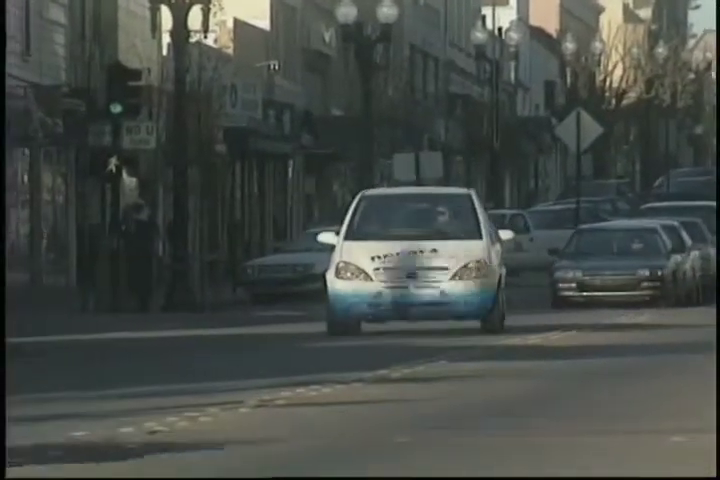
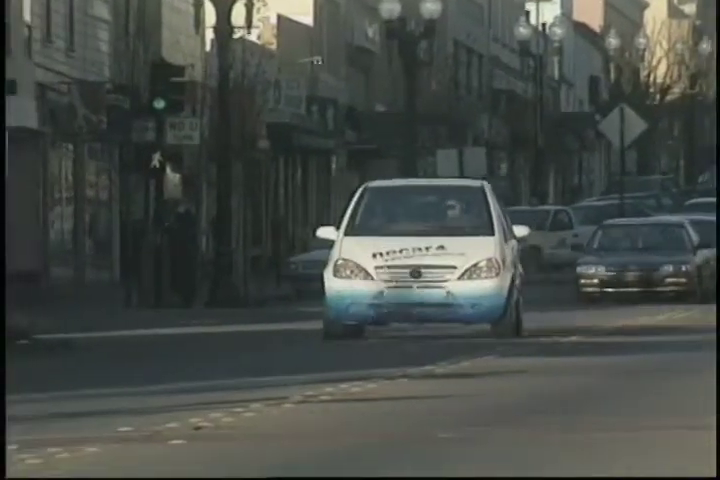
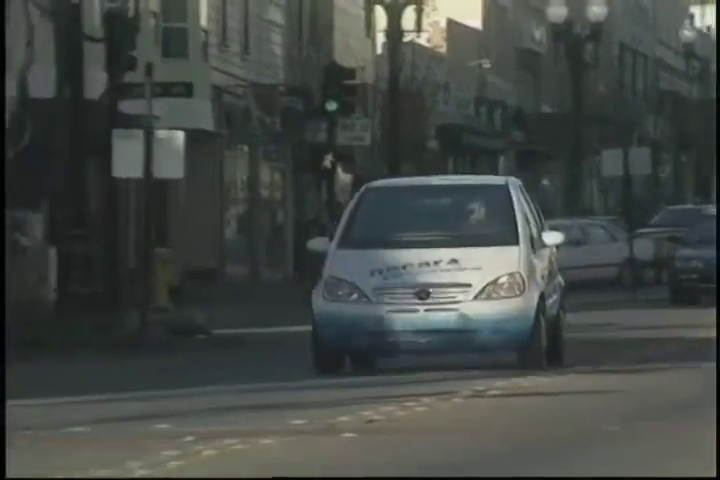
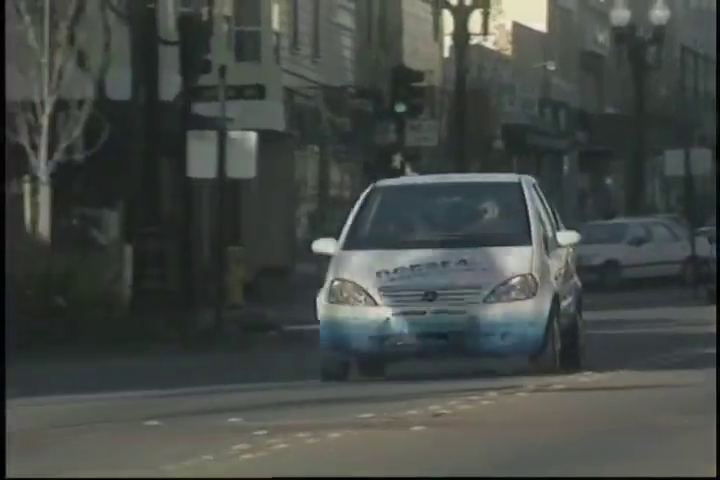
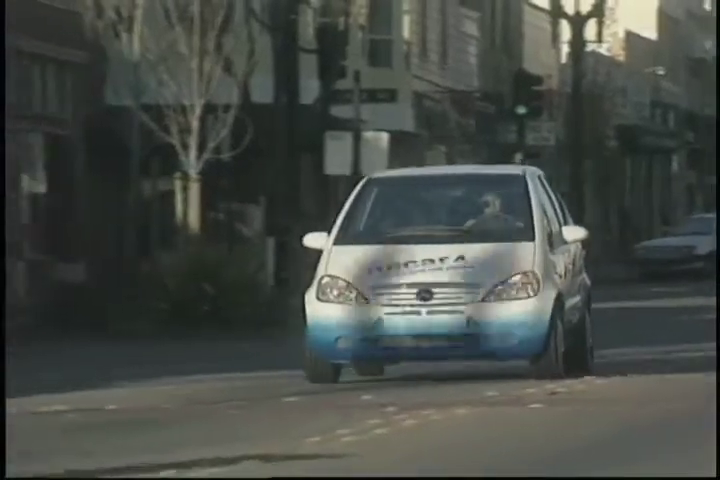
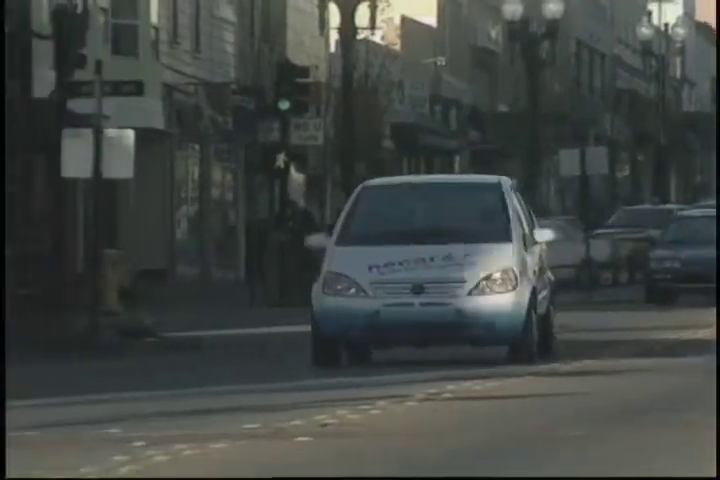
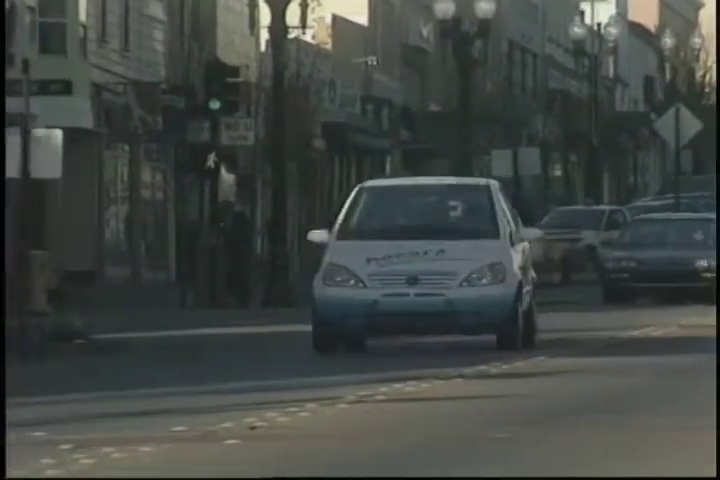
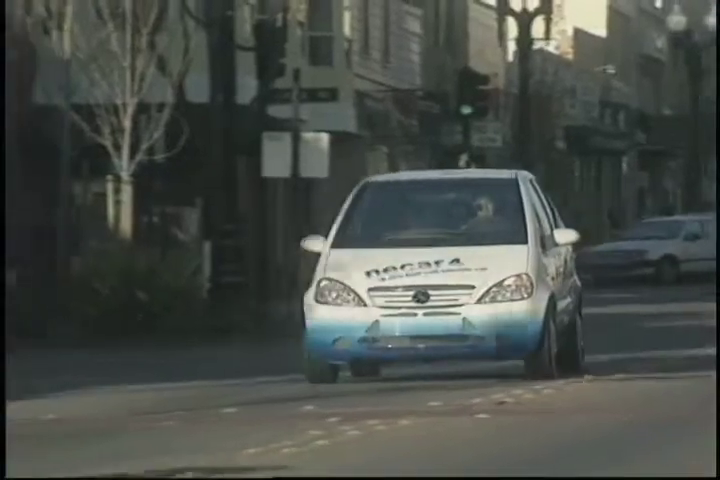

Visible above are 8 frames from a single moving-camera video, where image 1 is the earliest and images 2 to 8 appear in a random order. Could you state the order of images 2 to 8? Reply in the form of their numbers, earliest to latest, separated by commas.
2, 7, 6, 3, 4, 8, 5
